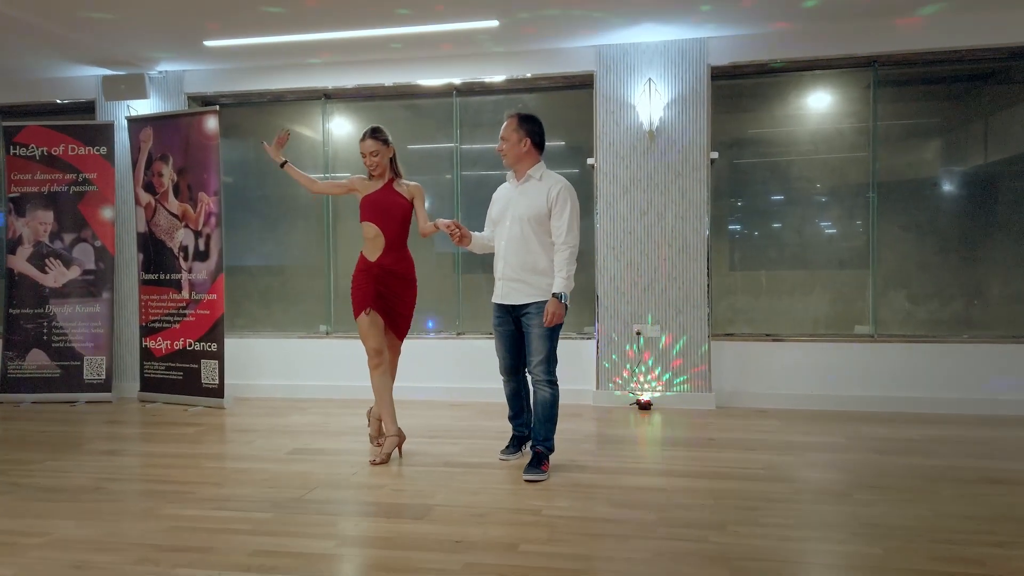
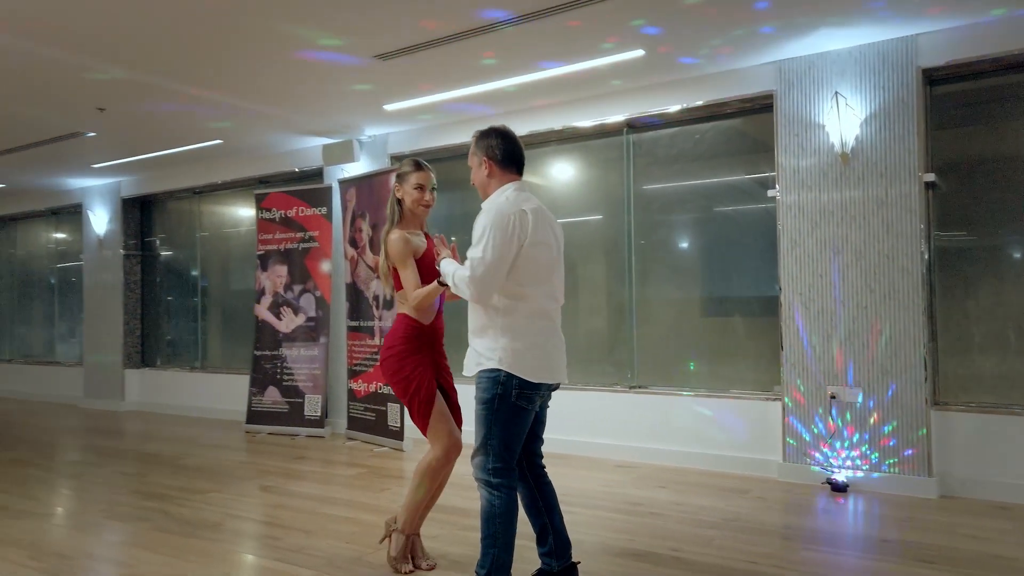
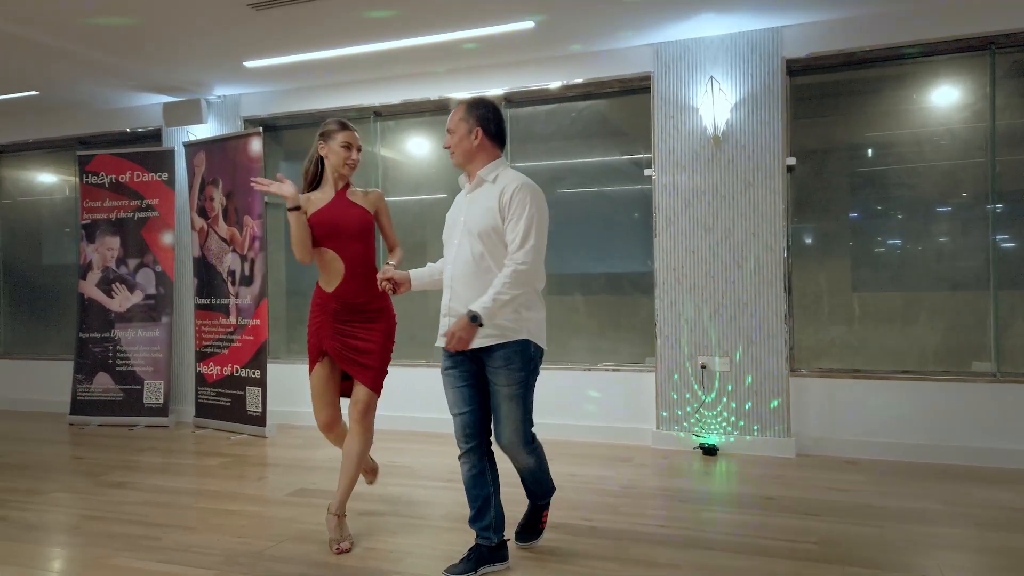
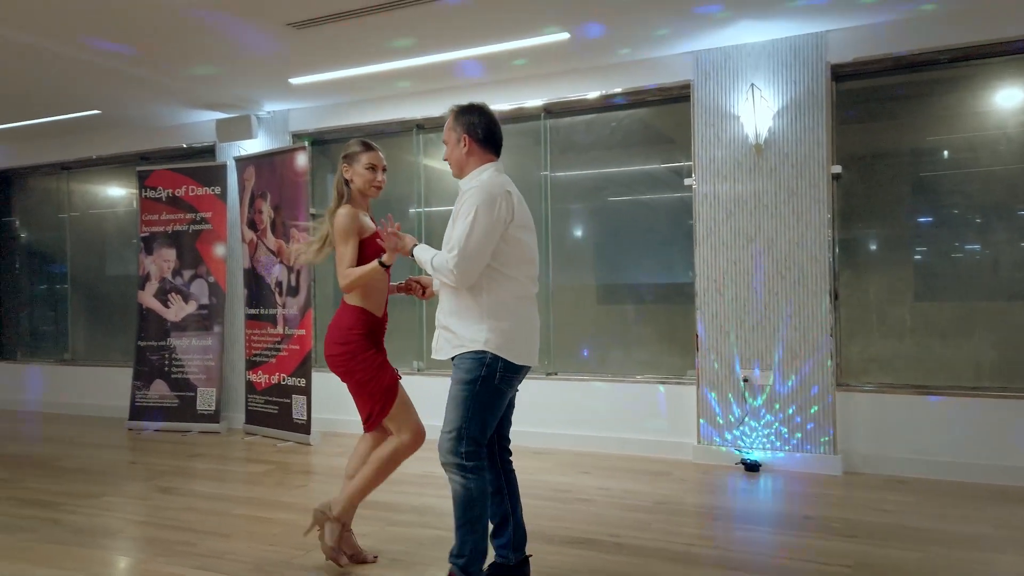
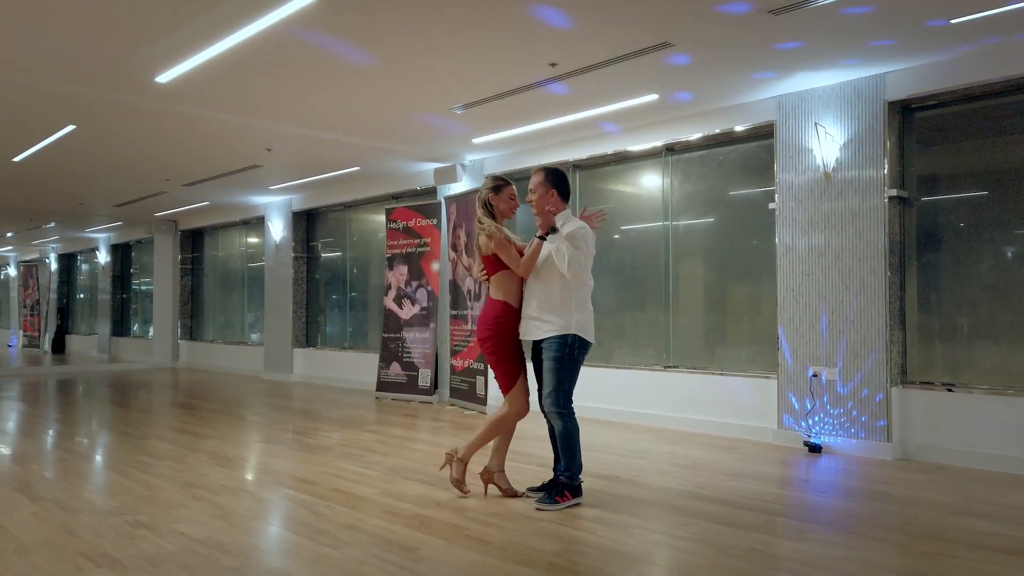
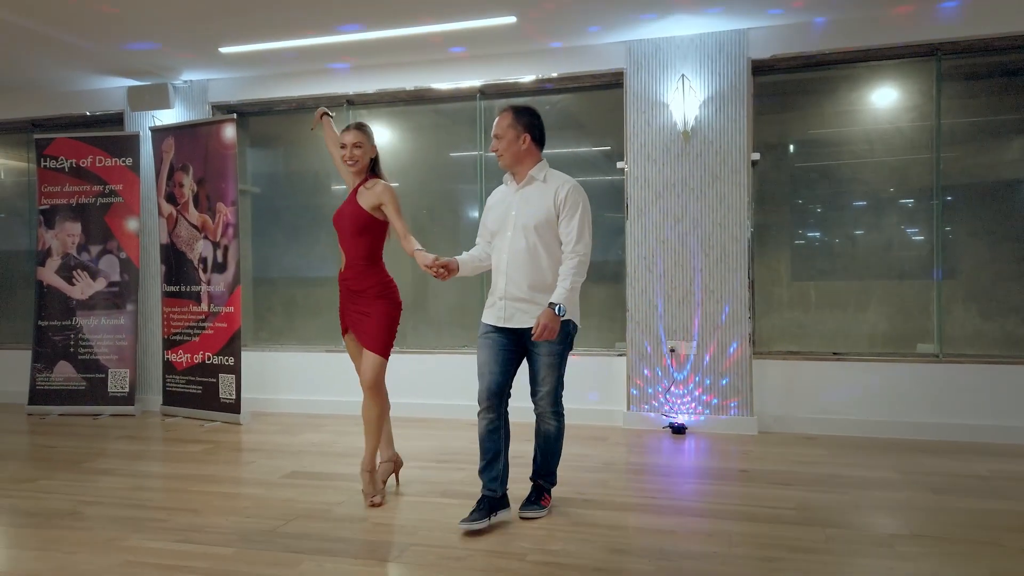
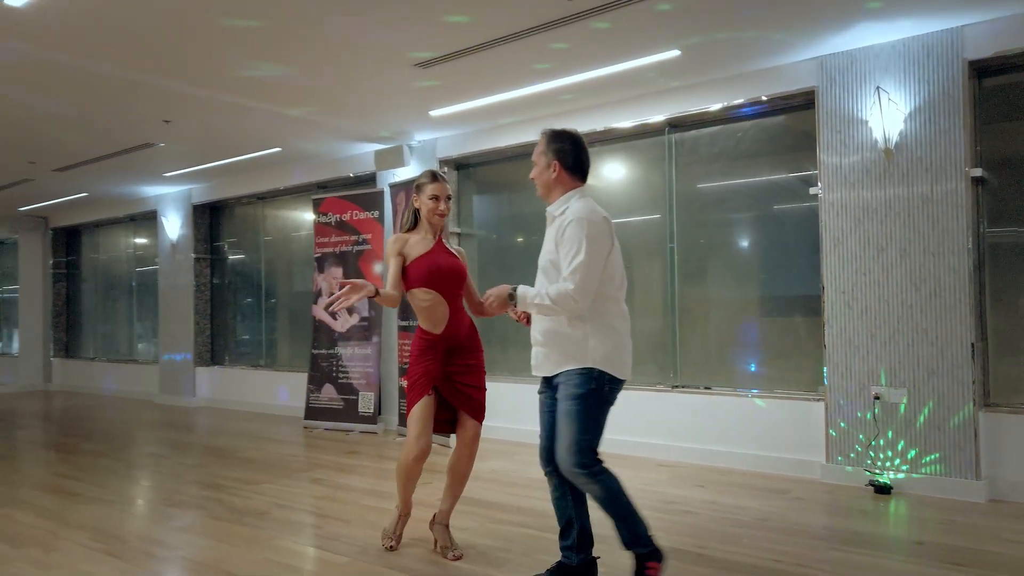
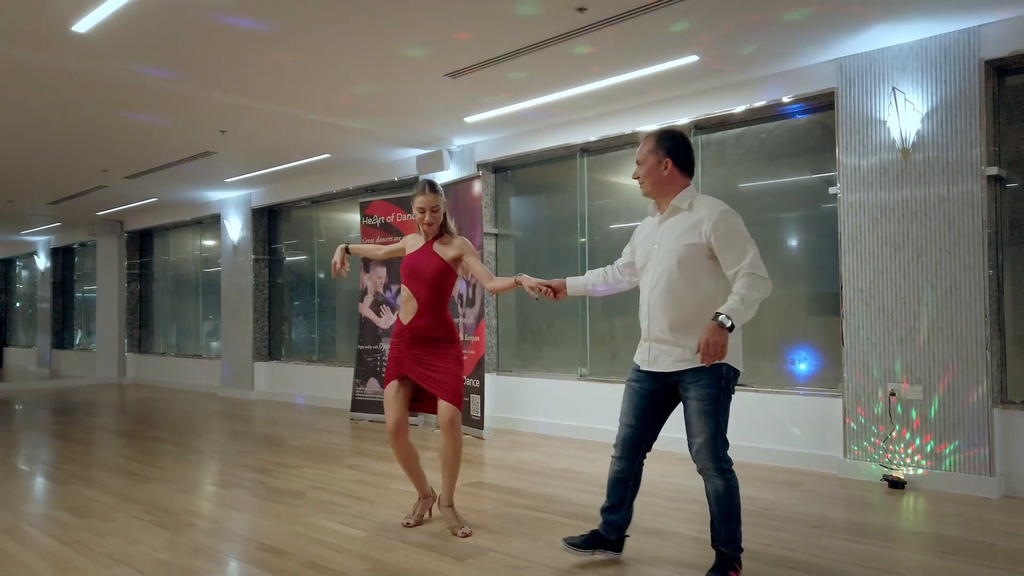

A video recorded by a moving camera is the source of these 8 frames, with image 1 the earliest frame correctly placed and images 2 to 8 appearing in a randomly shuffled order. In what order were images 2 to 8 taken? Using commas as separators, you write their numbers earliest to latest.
6, 3, 4, 2, 7, 8, 5
